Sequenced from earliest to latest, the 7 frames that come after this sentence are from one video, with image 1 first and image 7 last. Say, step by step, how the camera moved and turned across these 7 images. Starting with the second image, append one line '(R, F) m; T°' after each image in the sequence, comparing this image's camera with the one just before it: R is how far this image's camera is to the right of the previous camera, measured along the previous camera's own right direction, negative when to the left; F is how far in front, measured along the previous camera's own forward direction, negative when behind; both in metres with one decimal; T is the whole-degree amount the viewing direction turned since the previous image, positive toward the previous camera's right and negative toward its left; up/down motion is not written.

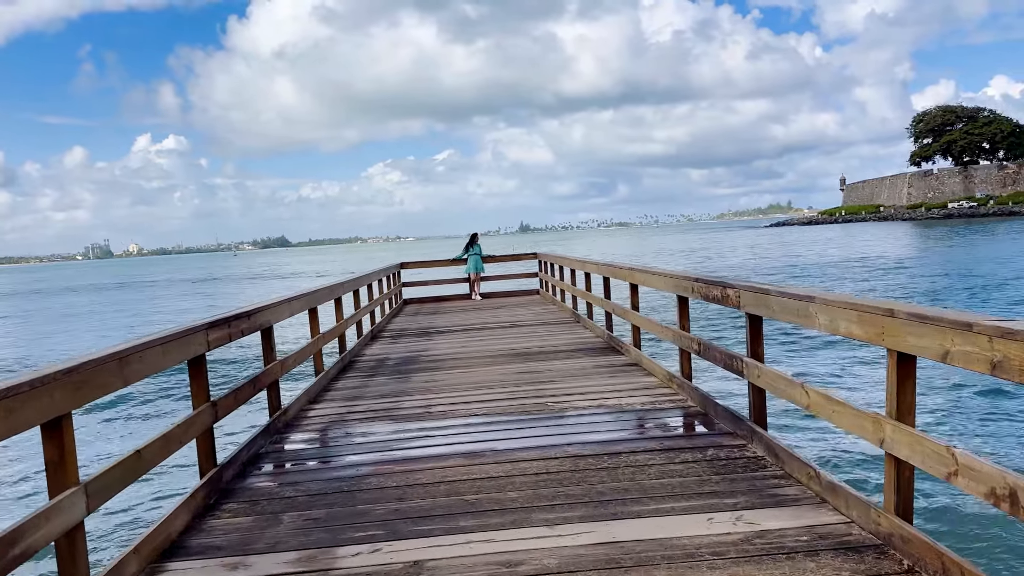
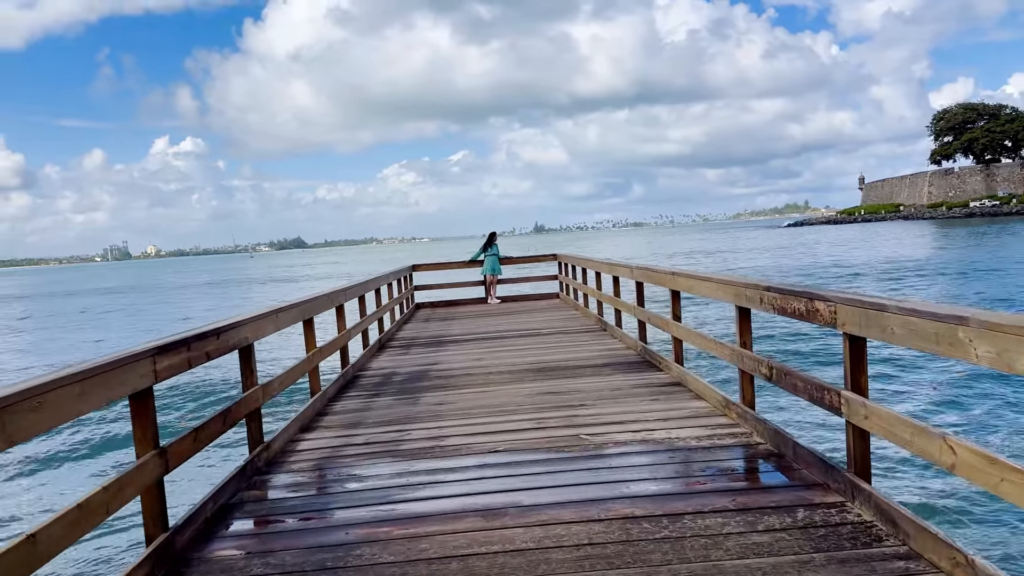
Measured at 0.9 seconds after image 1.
(-0.1, +0.8) m; -1°
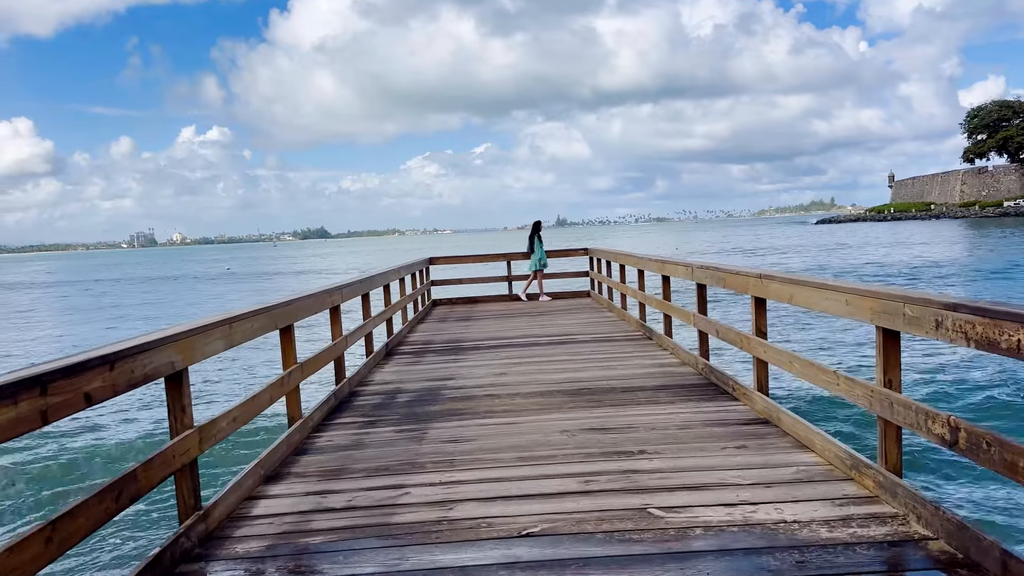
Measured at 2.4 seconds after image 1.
(-0.1, +1.2) m; -1°
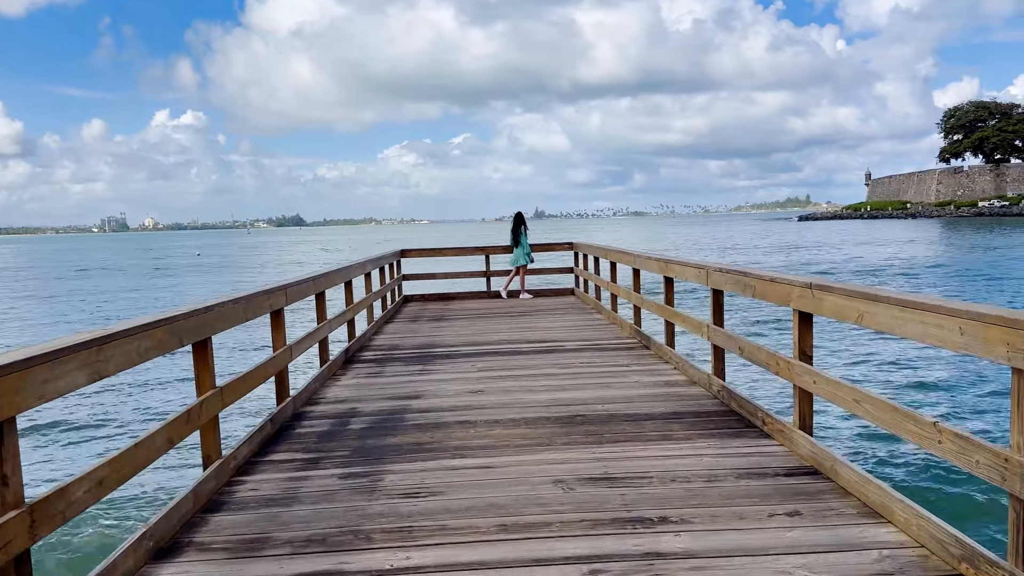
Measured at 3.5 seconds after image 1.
(0.0, +0.9) m; +2°
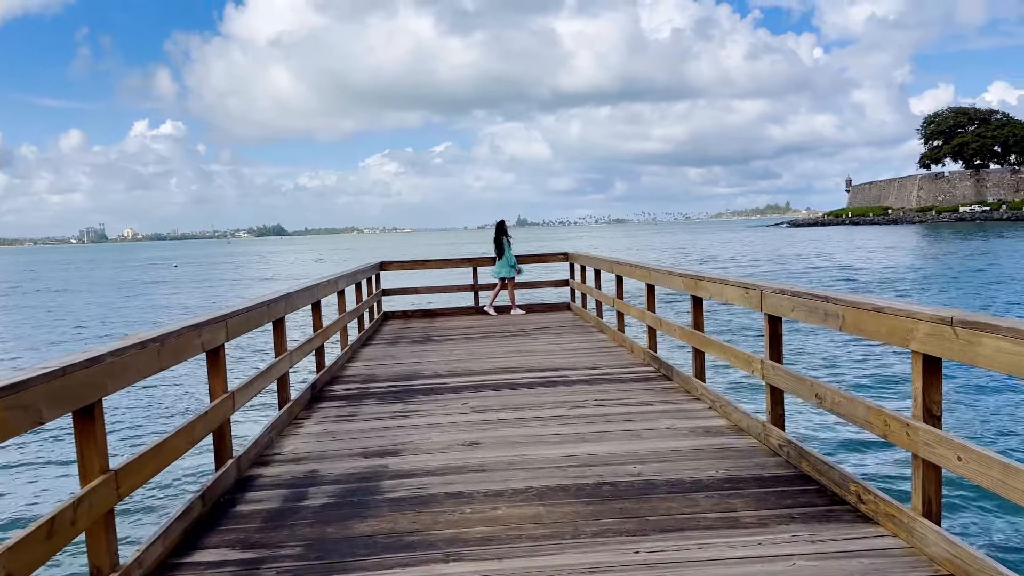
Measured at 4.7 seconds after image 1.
(-0.1, +0.9) m; +1°
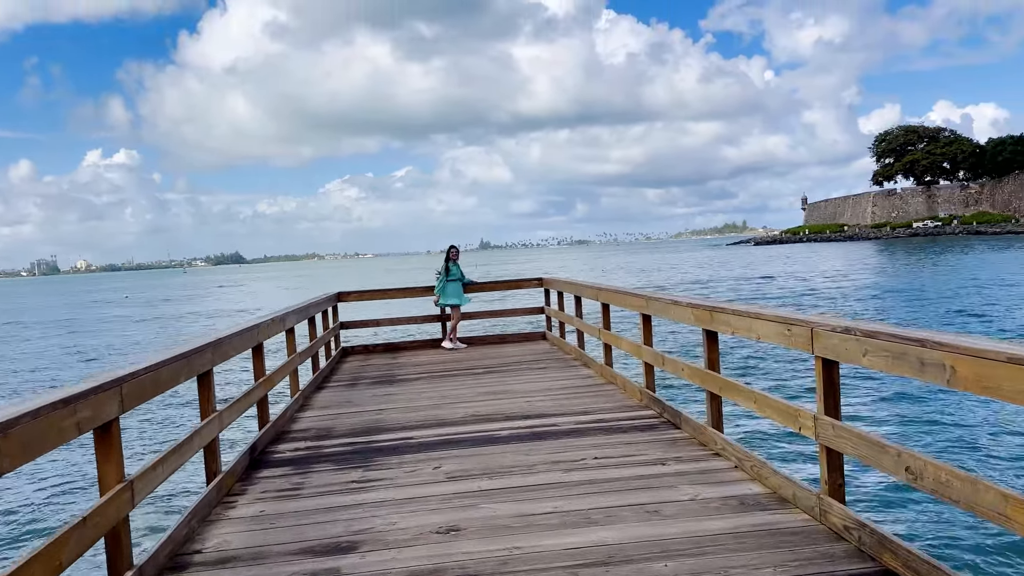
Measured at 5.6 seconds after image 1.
(-0.1, +0.8) m; +3°
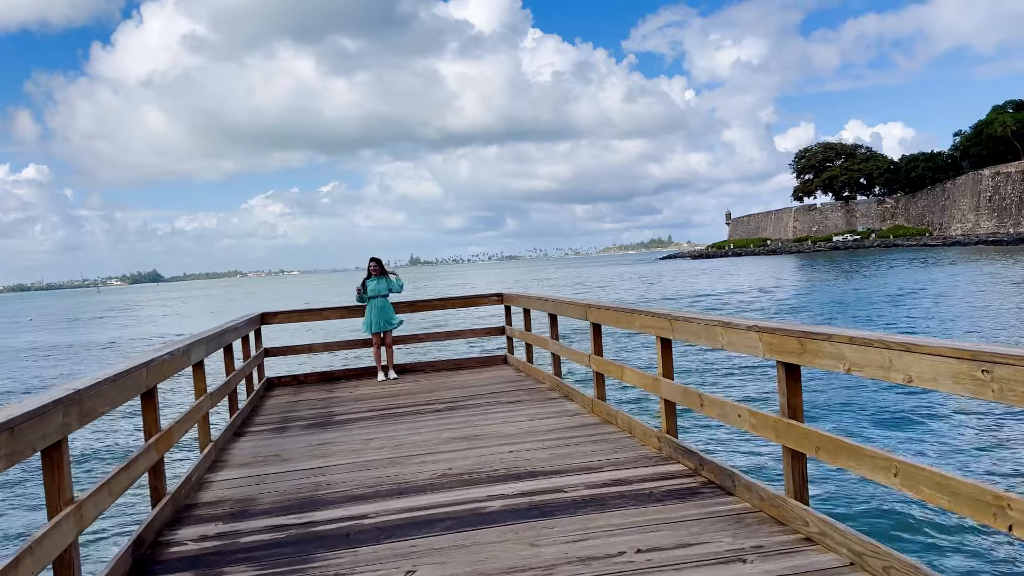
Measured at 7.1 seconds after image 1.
(-0.2, +1.1) m; +5°
